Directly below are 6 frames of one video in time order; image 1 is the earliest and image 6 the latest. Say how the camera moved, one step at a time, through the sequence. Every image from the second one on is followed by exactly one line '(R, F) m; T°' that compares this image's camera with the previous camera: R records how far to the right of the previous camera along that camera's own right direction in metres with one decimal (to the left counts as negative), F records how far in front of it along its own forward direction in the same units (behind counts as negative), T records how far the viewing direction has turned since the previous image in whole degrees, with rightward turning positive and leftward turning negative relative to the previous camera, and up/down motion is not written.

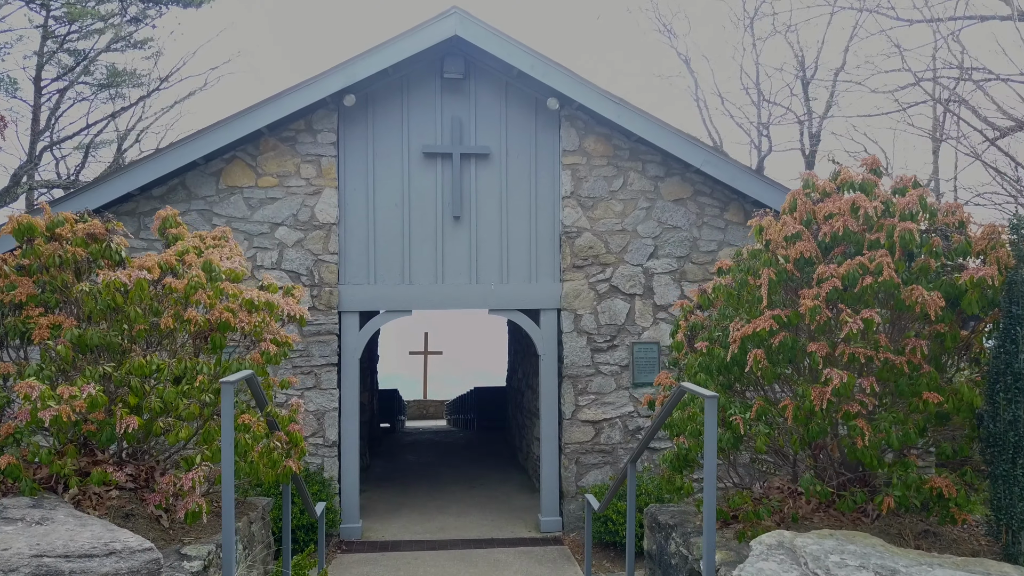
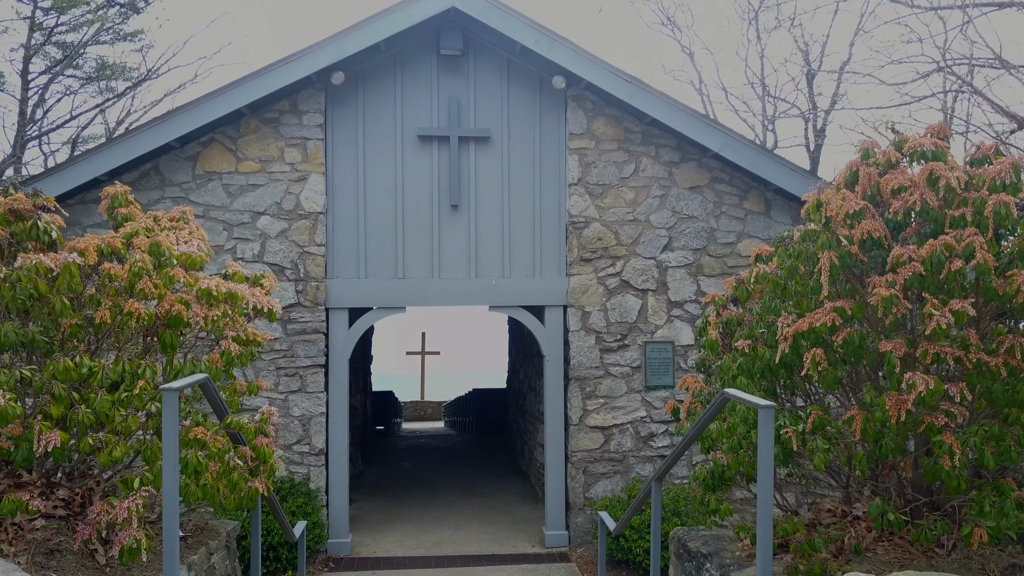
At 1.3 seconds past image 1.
(0.0, +0.5) m; 0°
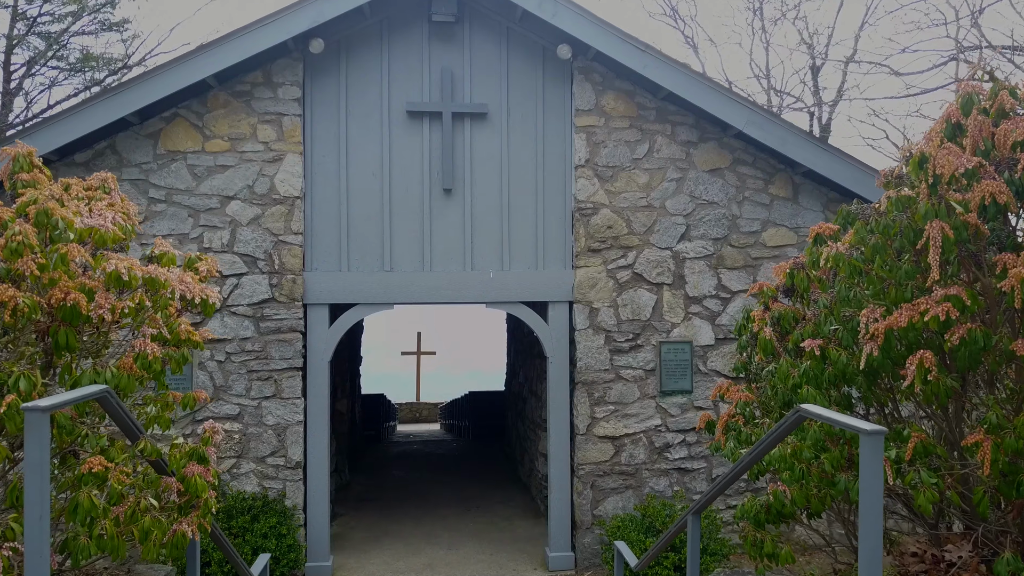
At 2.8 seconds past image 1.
(0.0, +0.7) m; 0°
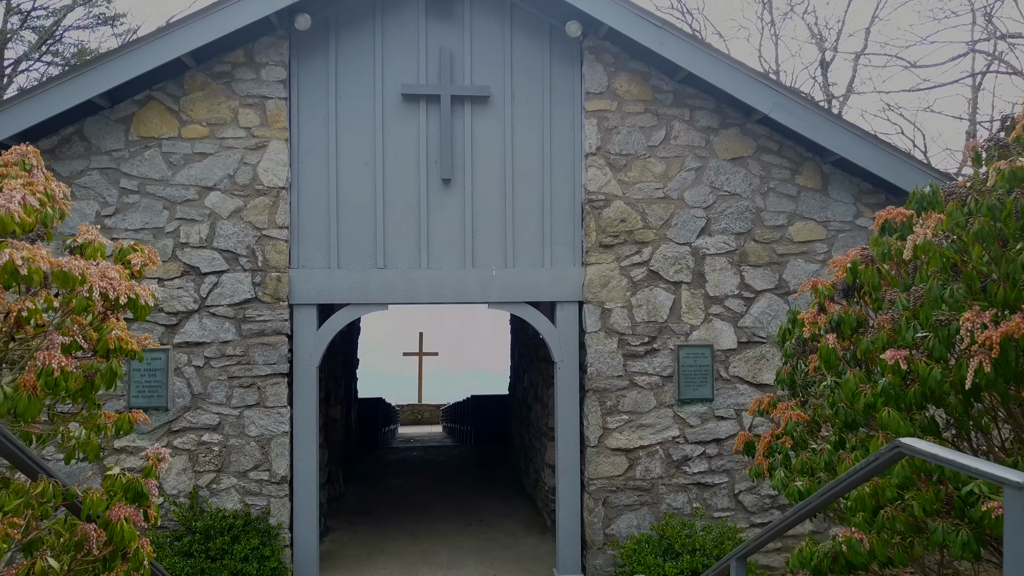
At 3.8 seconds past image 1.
(0.0, +0.5) m; 0°
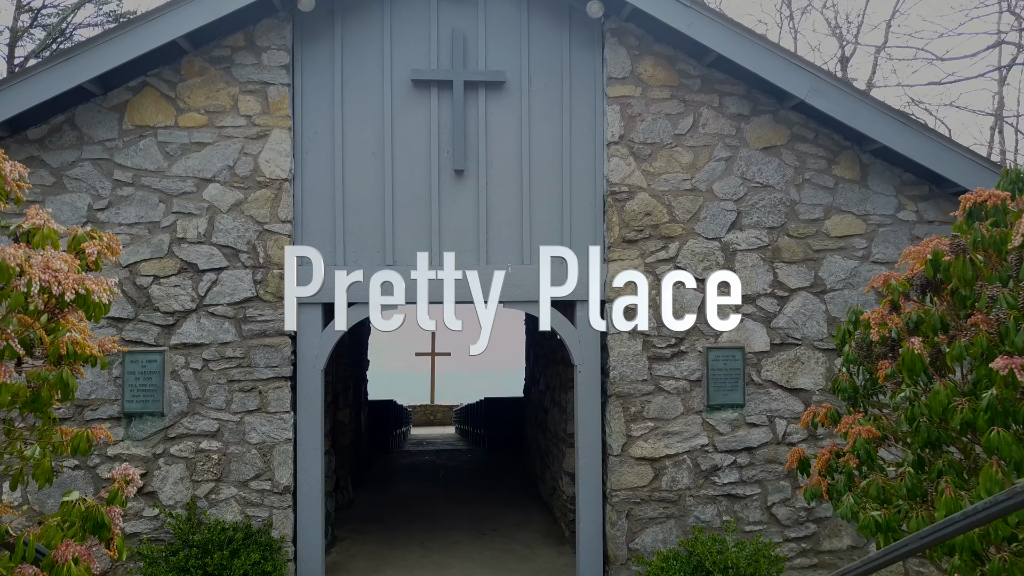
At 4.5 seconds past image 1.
(0.0, +0.3) m; -1°
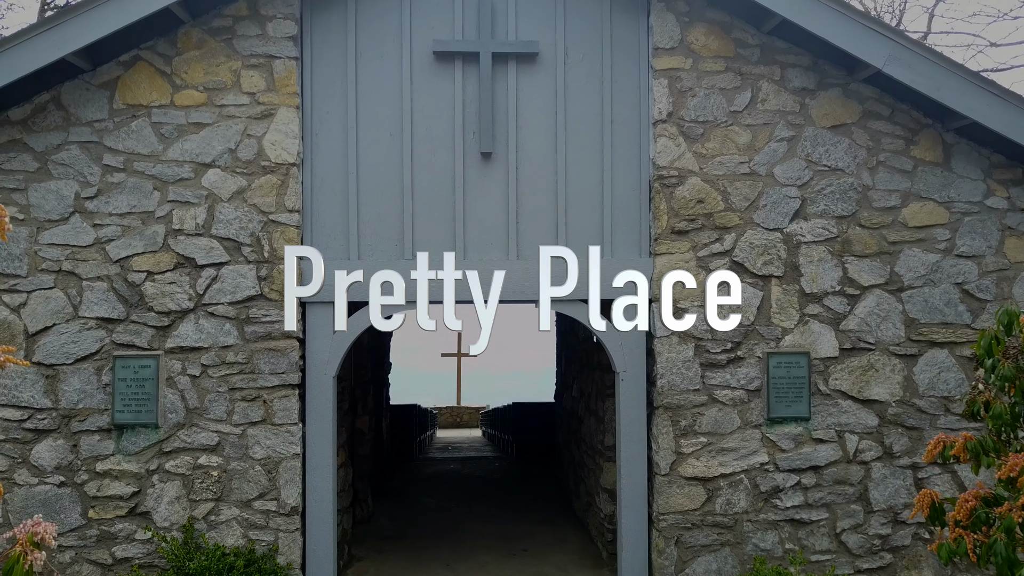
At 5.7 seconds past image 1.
(0.0, +0.5) m; -2°
